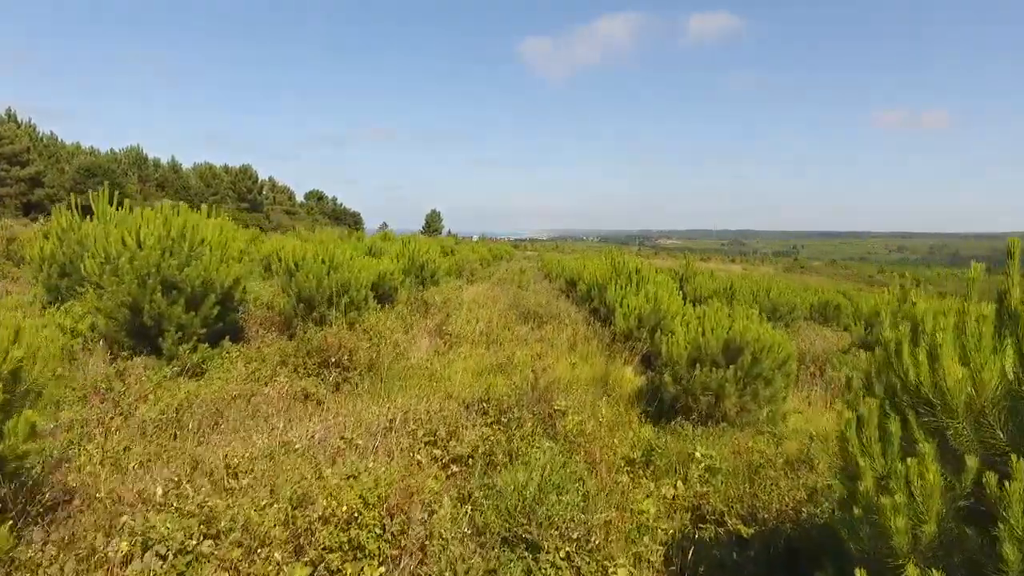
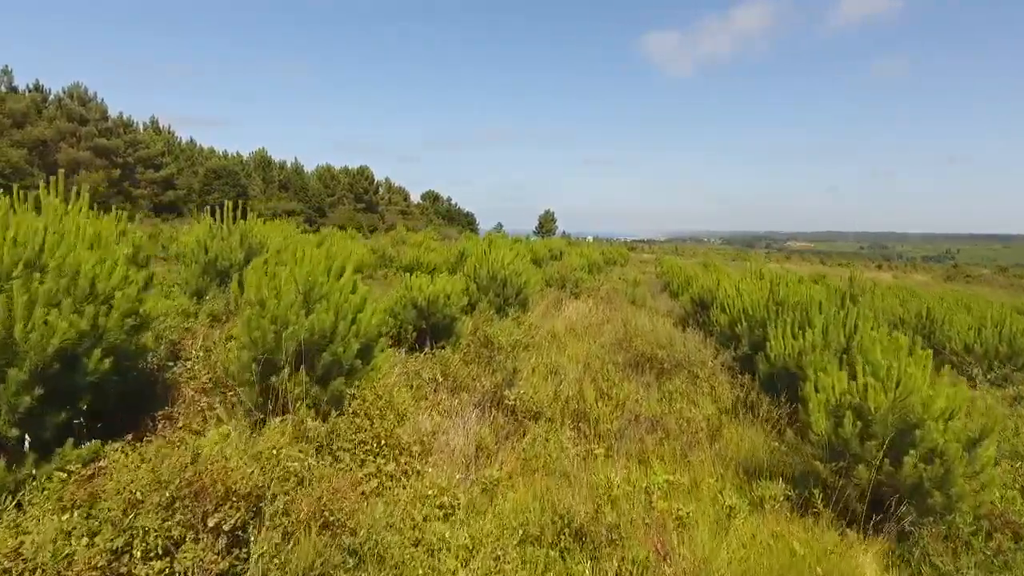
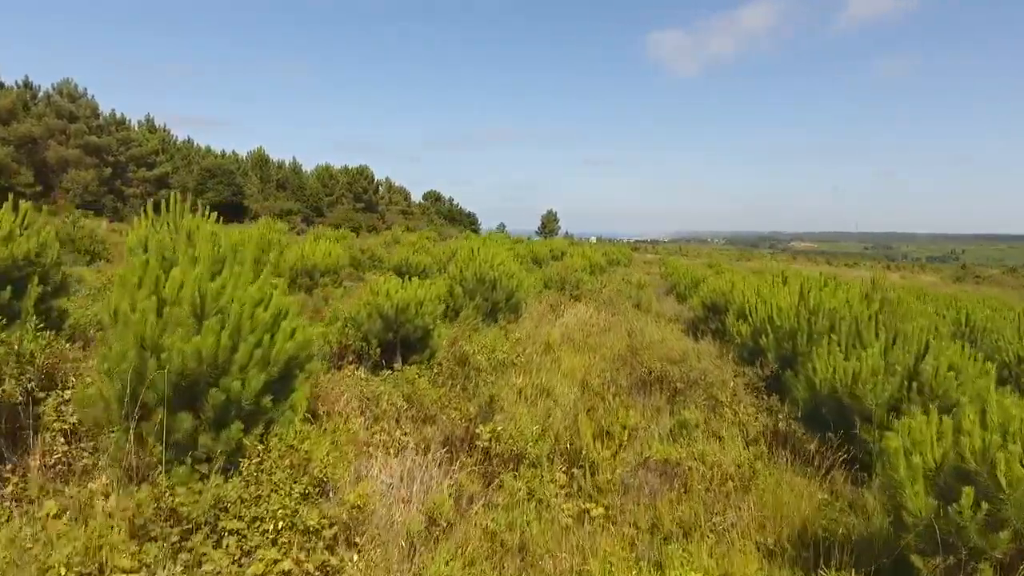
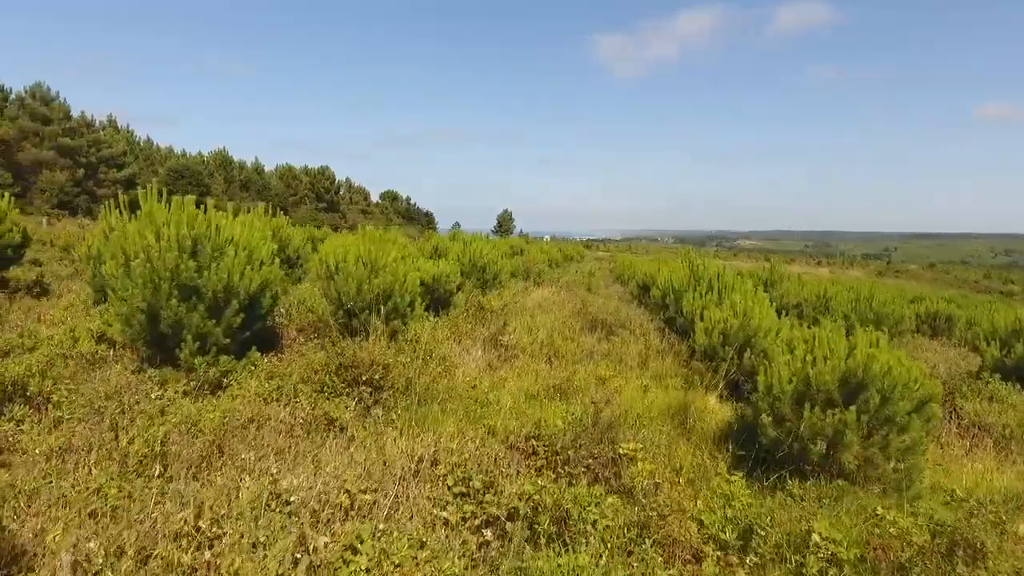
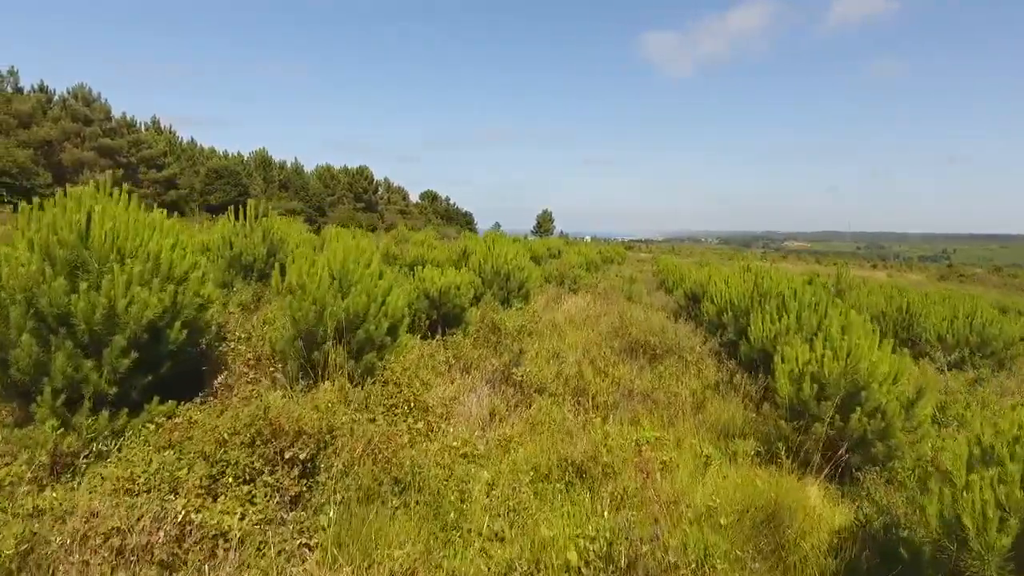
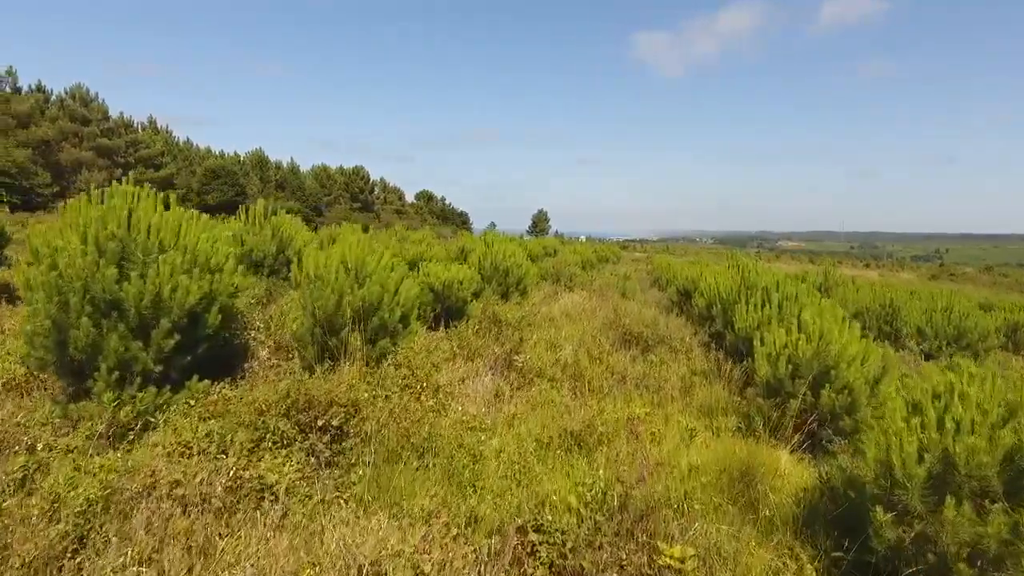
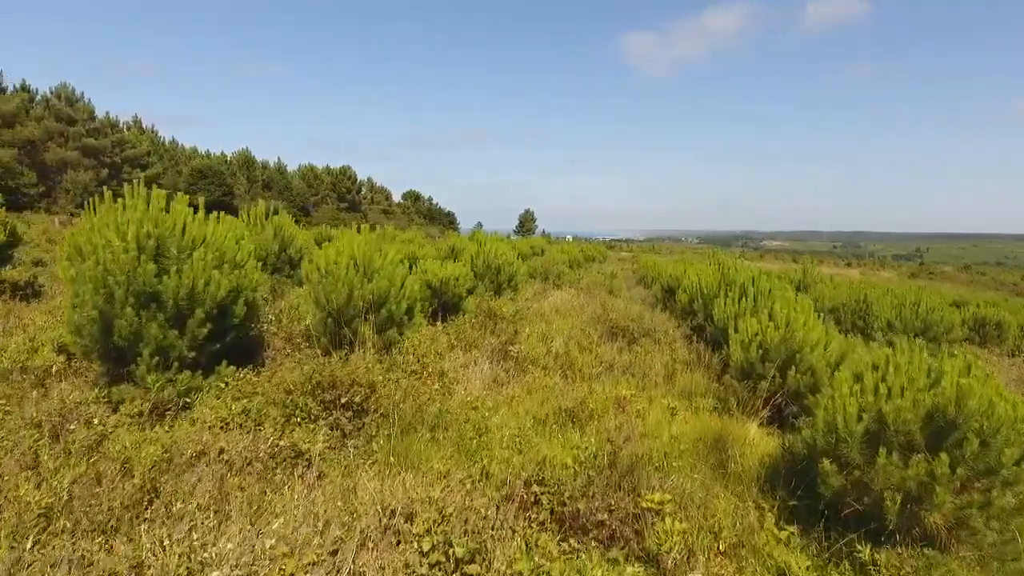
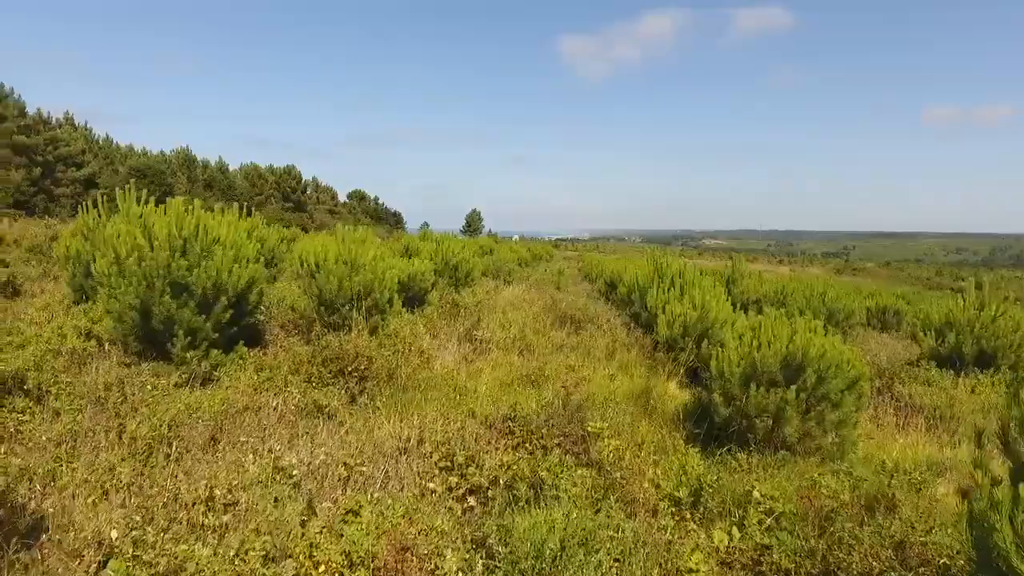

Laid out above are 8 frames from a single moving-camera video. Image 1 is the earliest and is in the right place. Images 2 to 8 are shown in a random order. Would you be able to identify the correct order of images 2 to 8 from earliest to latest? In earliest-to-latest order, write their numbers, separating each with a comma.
8, 4, 7, 6, 5, 2, 3
